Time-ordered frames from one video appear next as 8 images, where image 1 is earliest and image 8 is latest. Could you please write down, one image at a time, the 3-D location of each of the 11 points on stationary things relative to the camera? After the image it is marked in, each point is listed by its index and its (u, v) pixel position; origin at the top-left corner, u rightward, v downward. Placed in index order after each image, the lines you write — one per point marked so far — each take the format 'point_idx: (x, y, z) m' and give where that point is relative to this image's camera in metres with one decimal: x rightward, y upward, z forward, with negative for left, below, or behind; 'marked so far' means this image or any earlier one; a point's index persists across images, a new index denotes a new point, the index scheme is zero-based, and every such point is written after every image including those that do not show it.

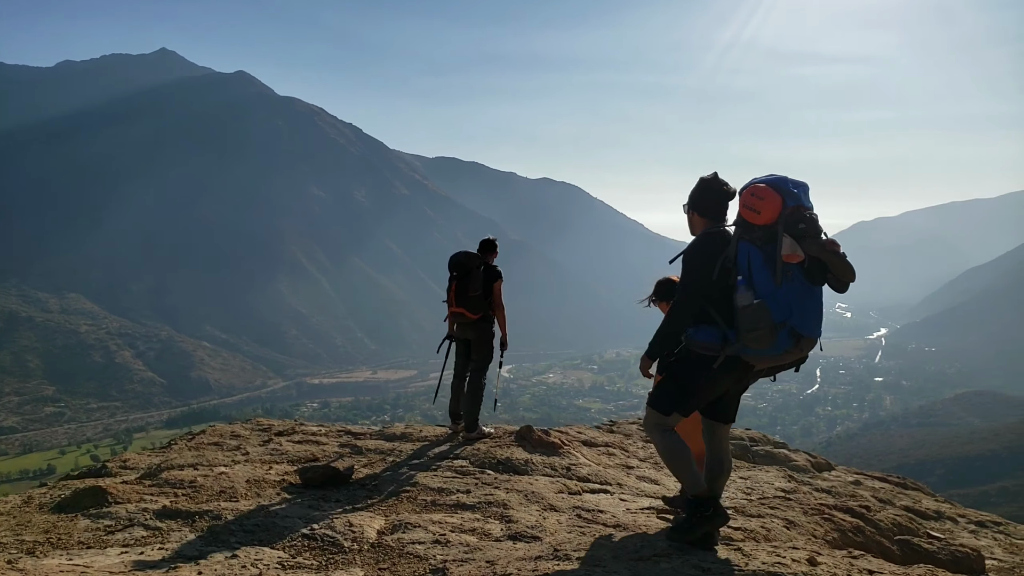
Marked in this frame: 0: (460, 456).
0: (-0.3, -1.1, +5.2) m
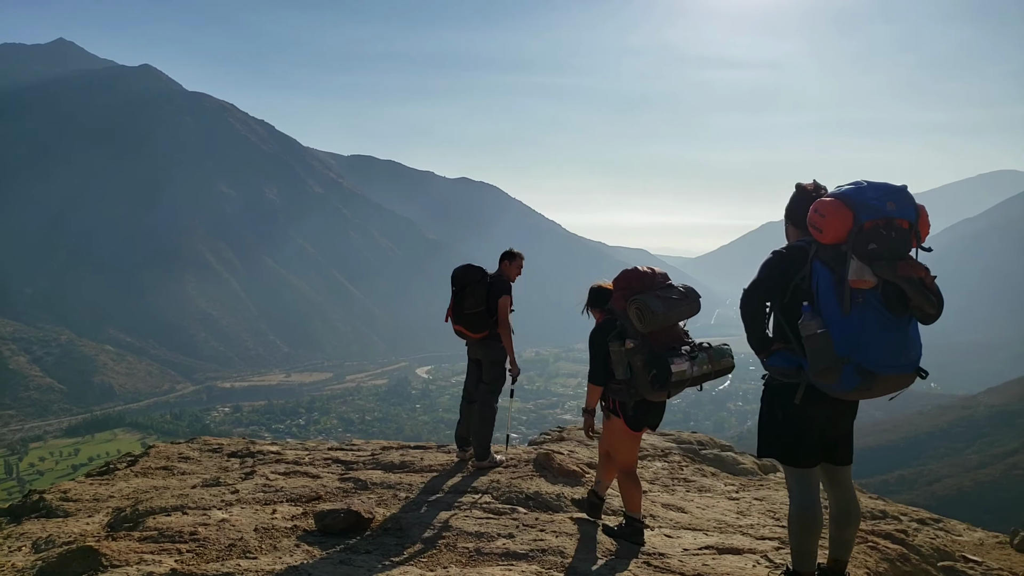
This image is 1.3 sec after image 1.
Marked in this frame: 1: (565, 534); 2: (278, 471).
0: (-0.2, -1.2, +4.8) m
1: (+0.4, -1.2, +4.0) m
2: (-1.7, -1.3, +5.7) m
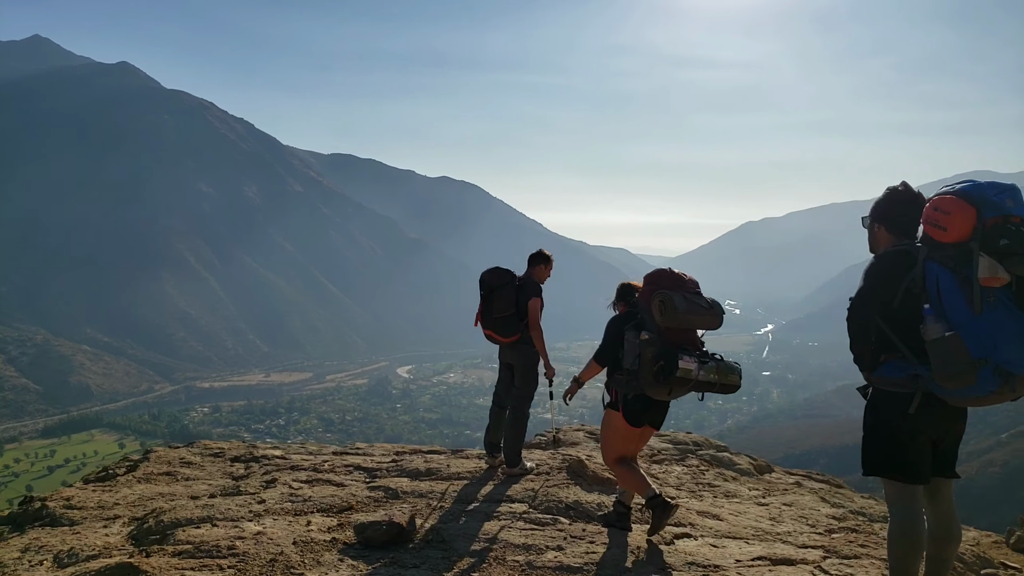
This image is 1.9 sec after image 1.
0: (0.0, -1.2, +4.6) m
1: (+0.6, -1.3, +3.9) m
2: (-1.5, -1.3, +5.6) m
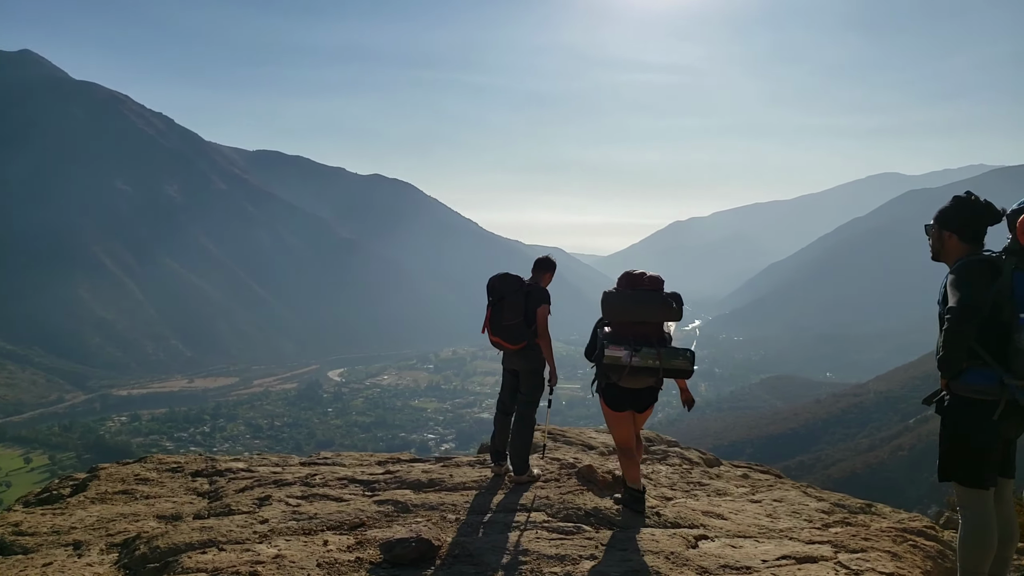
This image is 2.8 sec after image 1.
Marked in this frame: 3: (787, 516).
0: (+0.1, -1.2, +4.6) m
1: (+0.7, -1.3, +3.9) m
2: (-1.5, -1.4, +5.4) m
3: (+1.9, -1.6, +5.6) m
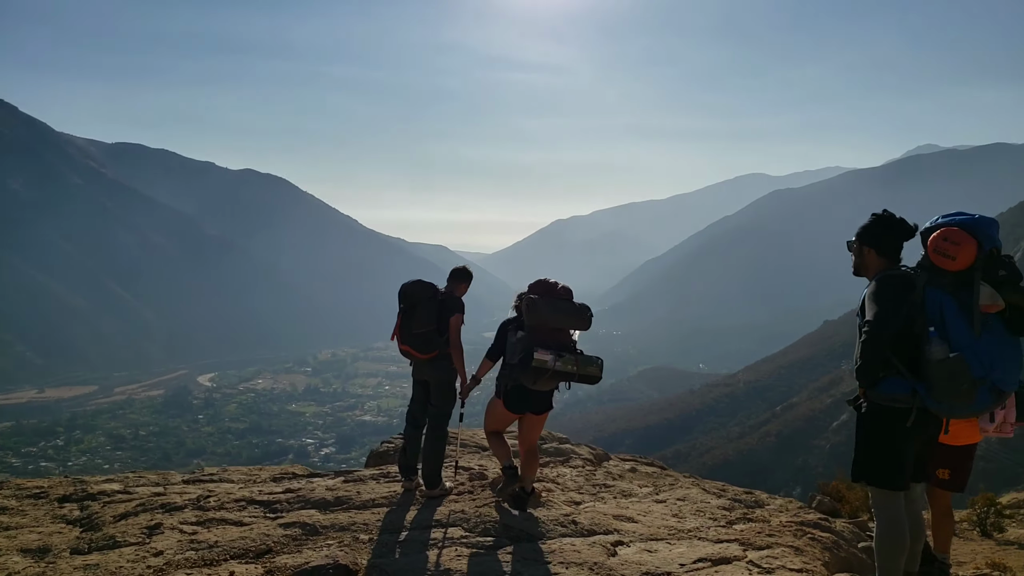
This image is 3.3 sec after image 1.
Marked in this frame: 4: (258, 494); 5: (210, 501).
0: (-0.3, -1.3, +4.5) m
1: (+0.4, -1.3, +3.9) m
2: (-2.0, -1.4, +5.0) m
3: (+1.3, -1.6, +5.7) m
4: (-1.8, -1.5, +5.8) m
5: (-2.1, -1.5, +5.7) m
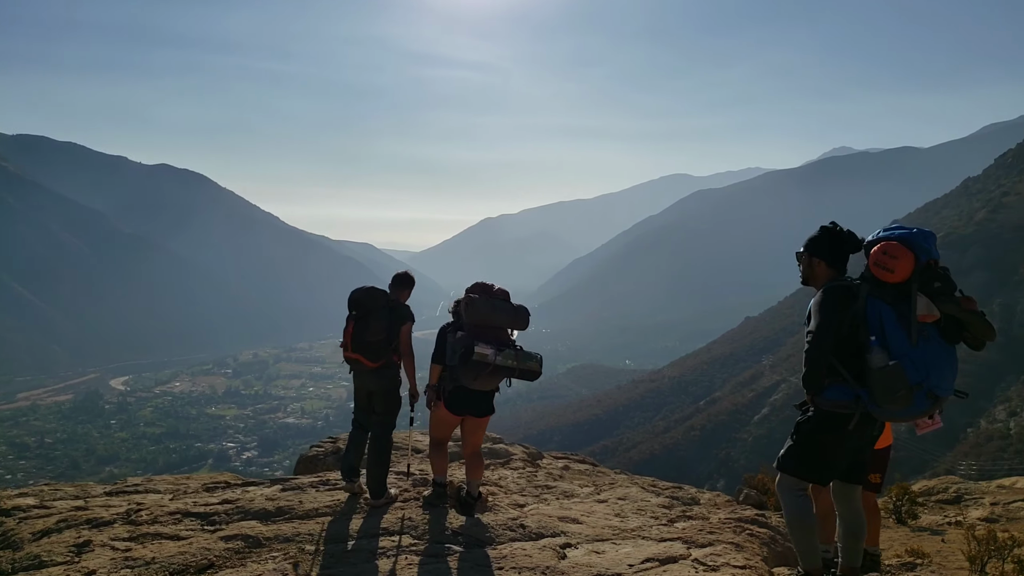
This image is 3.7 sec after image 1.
0: (-0.6, -1.3, +4.4) m
1: (+0.1, -1.3, +3.9) m
2: (-2.3, -1.5, +4.8) m
3: (+0.9, -1.6, +5.8) m
4: (-2.2, -1.5, +5.6) m
5: (-2.5, -1.5, +5.5) m
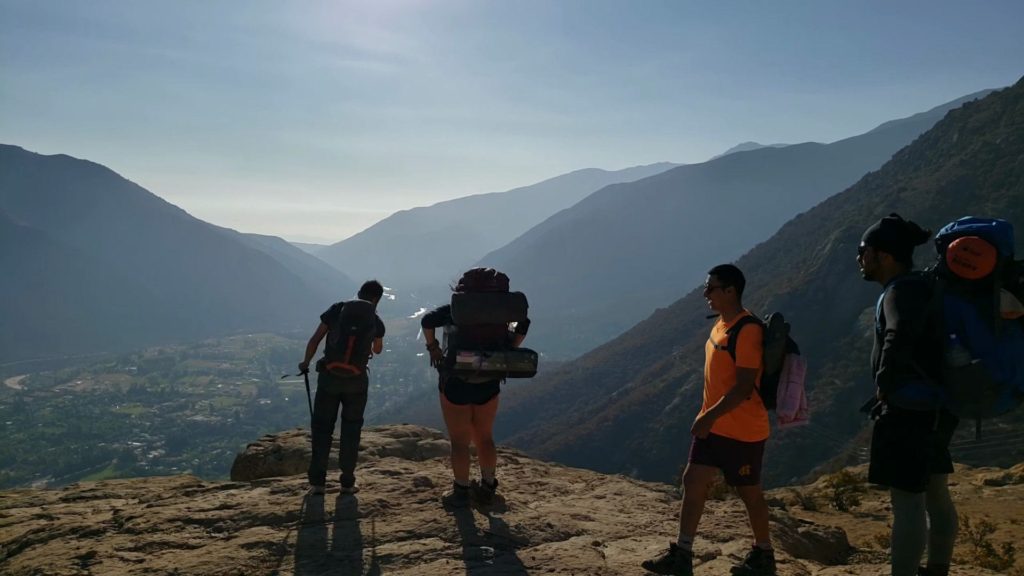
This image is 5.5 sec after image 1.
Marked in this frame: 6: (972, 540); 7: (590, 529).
0: (-0.4, -1.3, +4.3) m
1: (+0.4, -1.3, +3.9) m
2: (-2.2, -1.5, +4.5) m
3: (+0.9, -1.6, +5.8) m
4: (-2.1, -1.5, +5.3) m
5: (-2.4, -1.5, +5.1) m
6: (+3.7, -2.0, +6.5) m
7: (+0.5, -1.5, +5.0) m
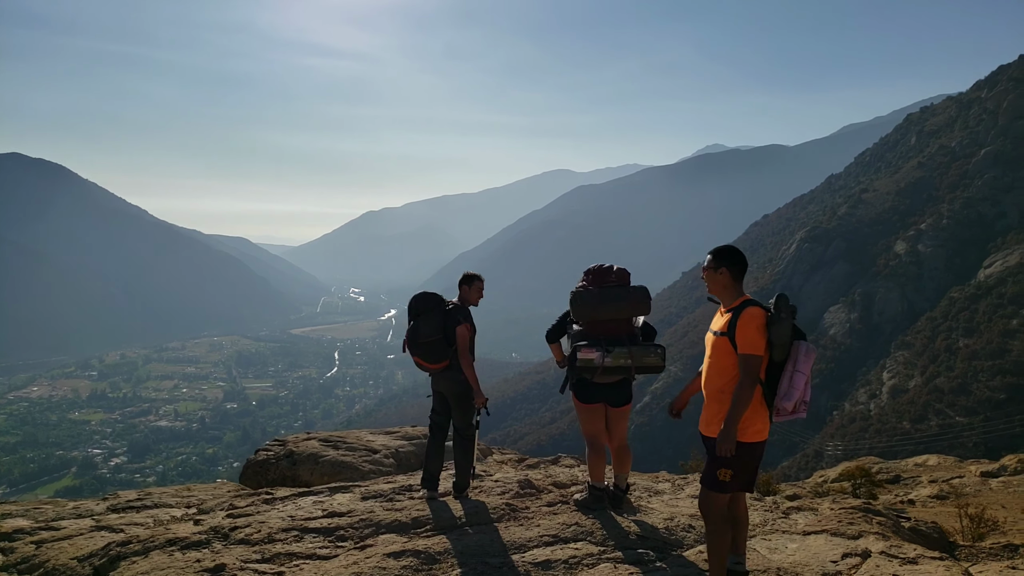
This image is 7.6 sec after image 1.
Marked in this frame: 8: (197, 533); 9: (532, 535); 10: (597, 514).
0: (+0.3, -1.3, +4.2) m
1: (+1.2, -1.3, +3.8) m
2: (-1.4, -1.4, +4.3) m
3: (+1.6, -1.6, +5.7) m
4: (-1.4, -1.5, +5.1) m
5: (-1.6, -1.5, +4.9) m
6: (+4.4, -2.0, +6.6) m
7: (+1.2, -1.4, +4.9) m
8: (-2.1, -1.6, +5.3) m
9: (+0.1, -1.3, +4.3) m
10: (+0.5, -1.2, +4.6) m
